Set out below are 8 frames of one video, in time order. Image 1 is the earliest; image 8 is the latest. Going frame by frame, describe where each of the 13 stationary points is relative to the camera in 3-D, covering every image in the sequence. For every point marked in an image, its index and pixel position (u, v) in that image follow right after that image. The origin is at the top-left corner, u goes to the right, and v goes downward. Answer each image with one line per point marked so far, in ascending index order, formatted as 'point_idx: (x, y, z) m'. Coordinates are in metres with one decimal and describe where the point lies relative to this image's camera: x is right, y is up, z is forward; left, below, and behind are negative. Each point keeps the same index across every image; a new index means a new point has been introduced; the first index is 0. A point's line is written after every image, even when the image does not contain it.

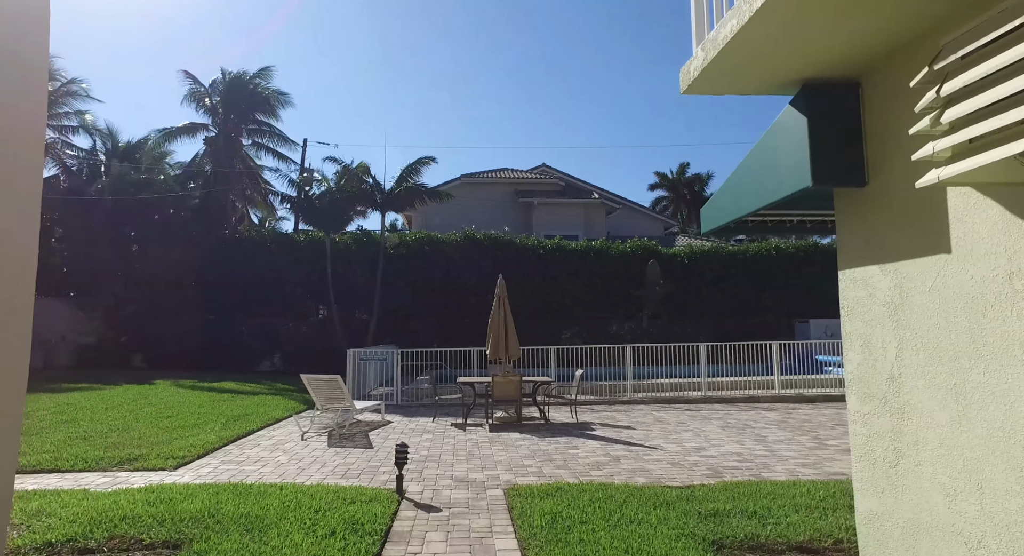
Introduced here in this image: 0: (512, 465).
0: (0.0, -2.3, +7.3) m
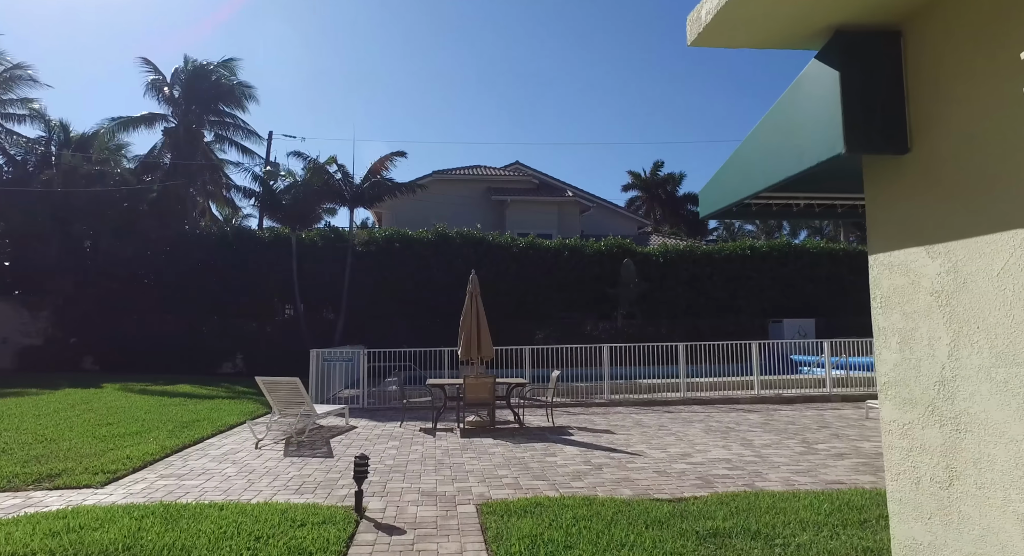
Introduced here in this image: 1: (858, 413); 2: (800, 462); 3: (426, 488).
0: (-0.3, -2.2, +6.6) m
1: (+6.9, -2.7, +11.9) m
2: (+3.6, -2.3, +7.3) m
3: (-0.9, -2.2, +6.1) m
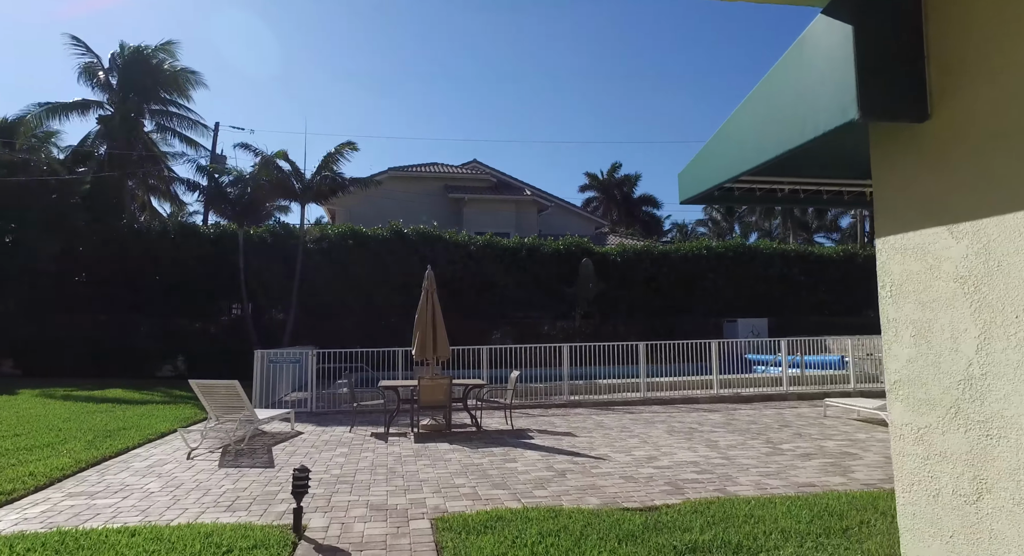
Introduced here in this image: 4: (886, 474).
0: (-0.7, -2.1, +6.1) m
1: (+6.1, -2.6, +11.9) m
2: (+3.1, -2.2, +7.1) m
3: (-1.3, -2.1, +5.5) m
4: (+4.2, -2.2, +6.6) m
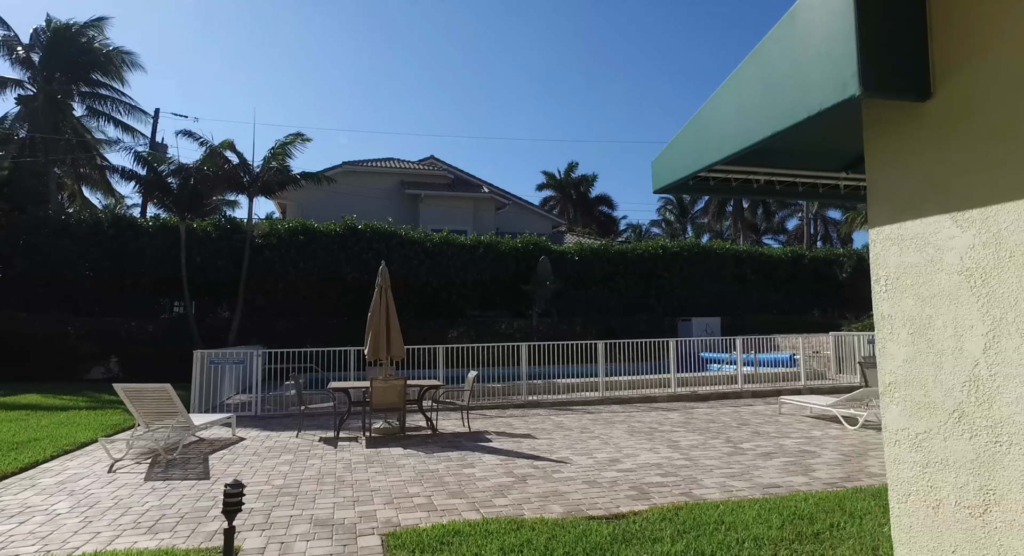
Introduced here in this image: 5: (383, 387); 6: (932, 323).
0: (-1.1, -2.1, +5.7) m
1: (+5.2, -2.6, +12.0) m
2: (+2.6, -2.2, +6.9) m
3: (-1.6, -2.0, +5.1) m
4: (+3.7, -2.1, +6.6) m
5: (-2.0, -1.7, +9.3) m
6: (+1.7, -0.2, +2.3) m
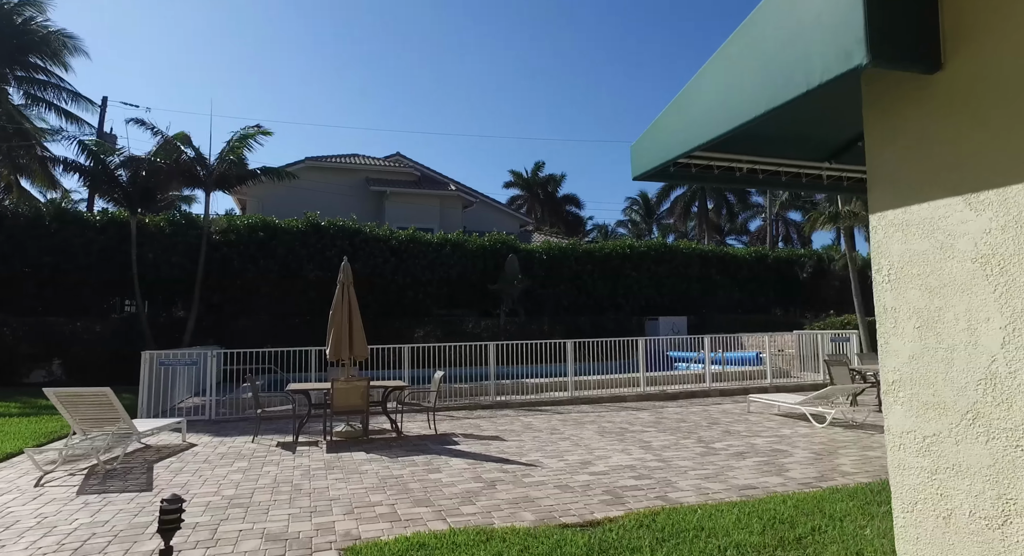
0: (-1.4, -2.1, +5.4) m
1: (+4.6, -2.6, +12.0) m
2: (+2.2, -2.1, +6.8) m
3: (-1.9, -2.0, +4.7) m
4: (+3.4, -2.1, +6.5) m
5: (-2.5, -1.7, +8.9) m
6: (+1.6, -0.1, +2.1) m
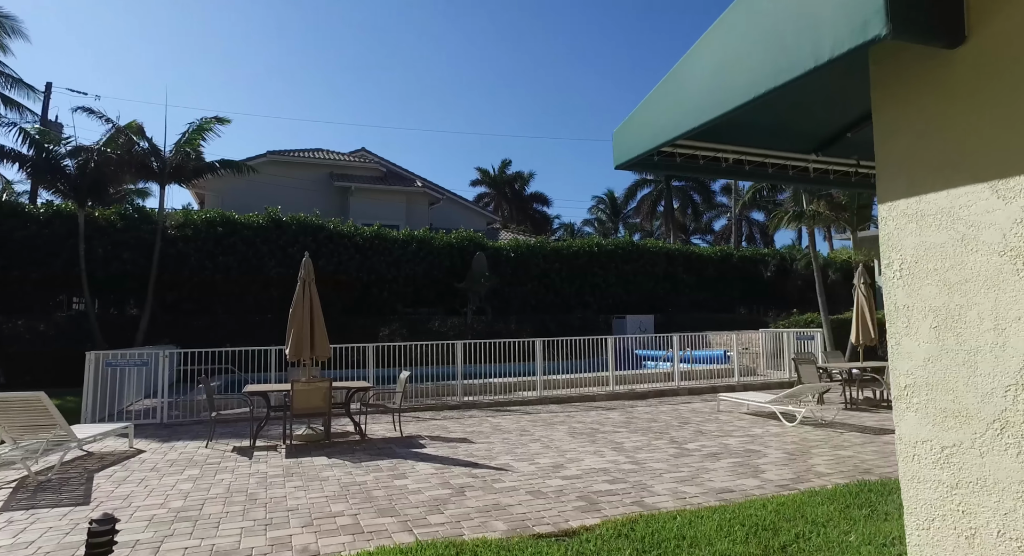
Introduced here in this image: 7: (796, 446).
0: (-1.7, -2.0, +5.0) m
1: (+4.0, -2.6, +12.0) m
2: (+1.9, -2.1, +6.6) m
3: (-2.1, -1.9, +4.3) m
4: (+3.0, -2.1, +6.4) m
5: (-3.0, -1.6, +8.5) m
6: (+1.5, -0.1, +2.0) m
7: (+3.7, -2.2, +7.7) m
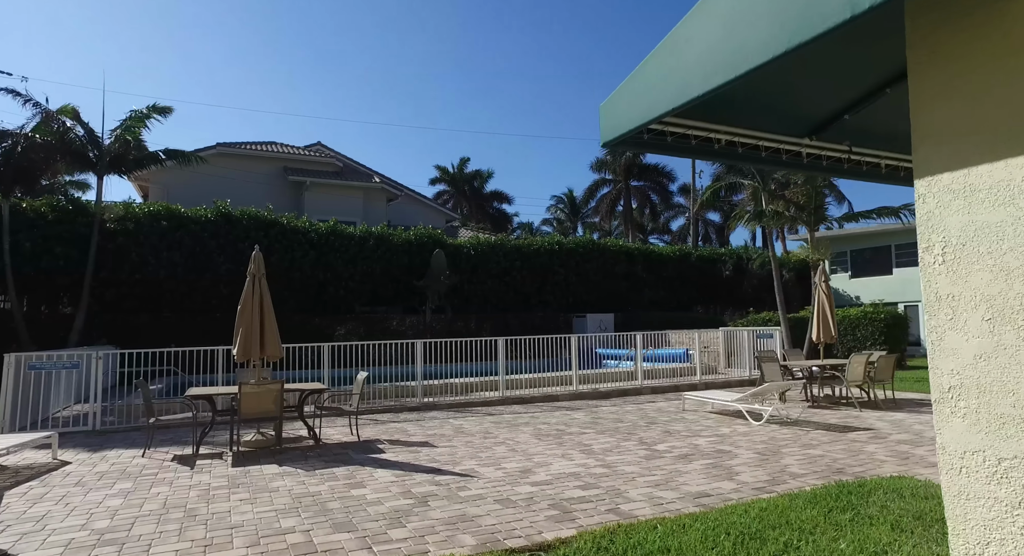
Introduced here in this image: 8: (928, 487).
0: (-1.9, -1.9, +4.5) m
1: (+3.2, -2.5, +11.9) m
2: (+1.5, -2.1, +6.4) m
3: (-2.3, -1.9, +3.8) m
4: (+2.7, -2.0, +6.2) m
5: (-3.4, -1.5, +7.9) m
6: (+1.5, -0.1, +1.7) m
7: (+3.3, -2.2, +7.6) m
8: (+3.6, -1.8, +5.1) m
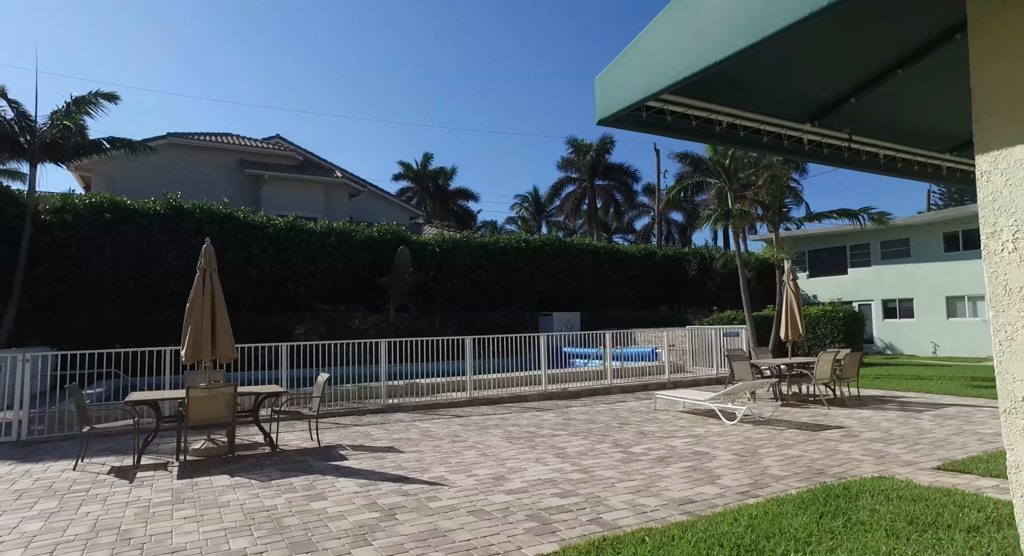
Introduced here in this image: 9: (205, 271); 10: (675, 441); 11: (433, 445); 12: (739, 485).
0: (-2.1, -1.9, +4.0) m
1: (+2.6, -2.5, +11.7) m
2: (+1.2, -2.0, +6.1) m
3: (-2.4, -1.8, +3.3) m
4: (+2.4, -2.0, +6.0) m
5: (-3.8, -1.5, +7.3) m
6: (+1.5, 0.0, +1.4) m
7: (+2.9, -2.1, +7.5) m
8: (+3.4, -1.8, +5.0) m
9: (-4.0, +0.1, +7.7) m
10: (+2.2, -2.2, +8.0) m
11: (-1.1, -2.3, +8.2) m
12: (+2.2, -1.9, +5.6) m
